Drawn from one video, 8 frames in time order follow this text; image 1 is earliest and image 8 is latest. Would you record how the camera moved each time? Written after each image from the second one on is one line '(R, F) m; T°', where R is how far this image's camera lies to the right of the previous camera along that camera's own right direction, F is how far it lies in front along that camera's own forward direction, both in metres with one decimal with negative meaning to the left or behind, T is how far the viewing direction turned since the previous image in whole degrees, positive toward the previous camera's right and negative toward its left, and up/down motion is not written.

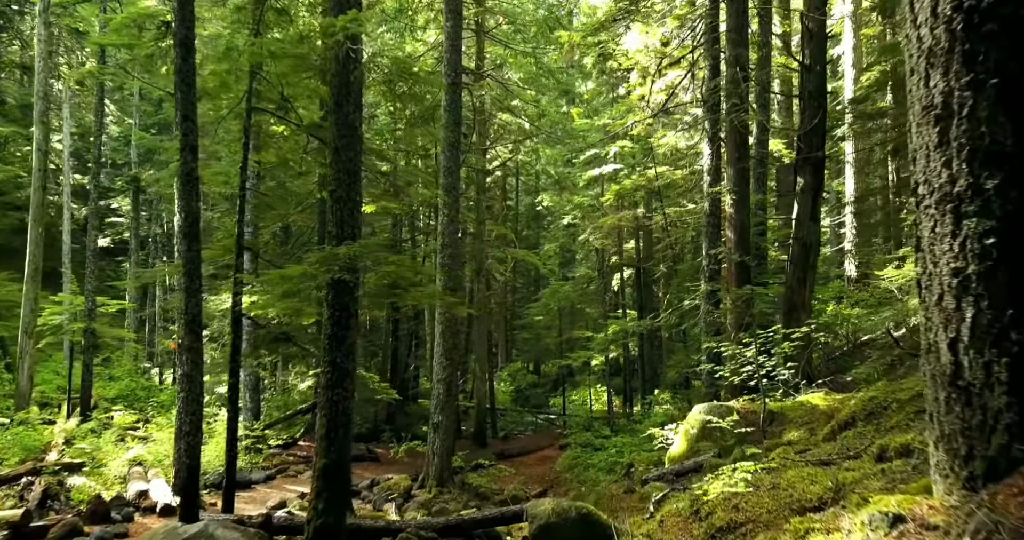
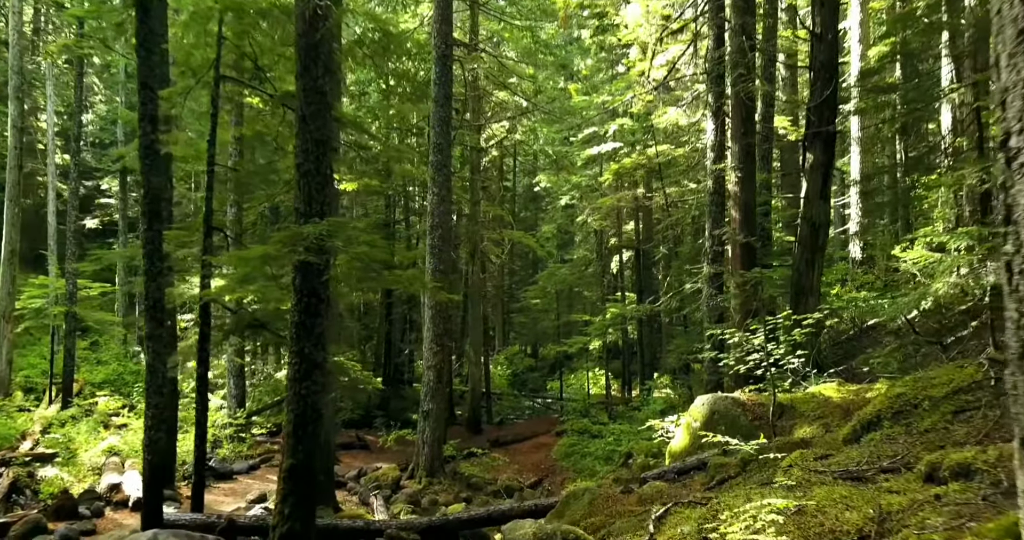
(+0.1, +0.6) m; 0°
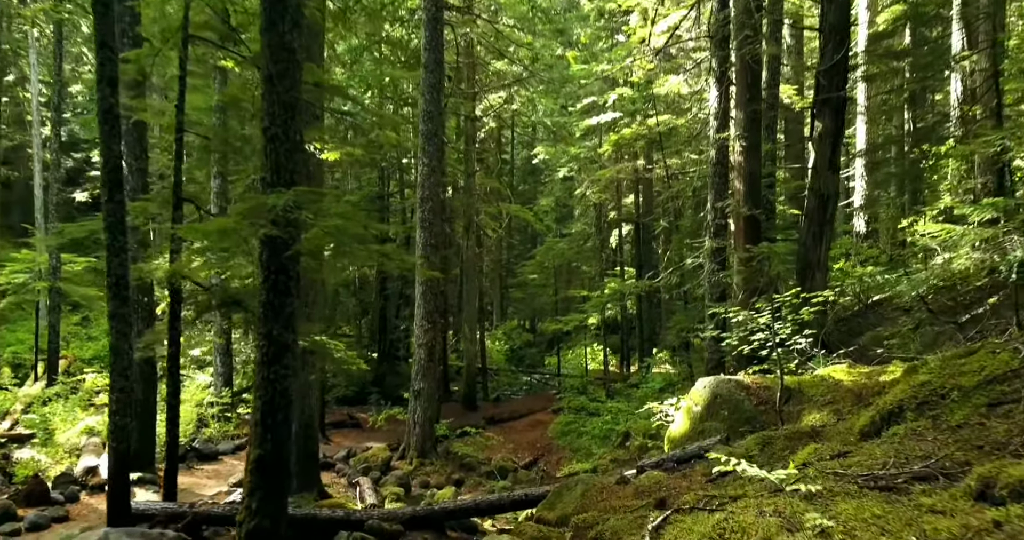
(+0.1, +0.5) m; 0°
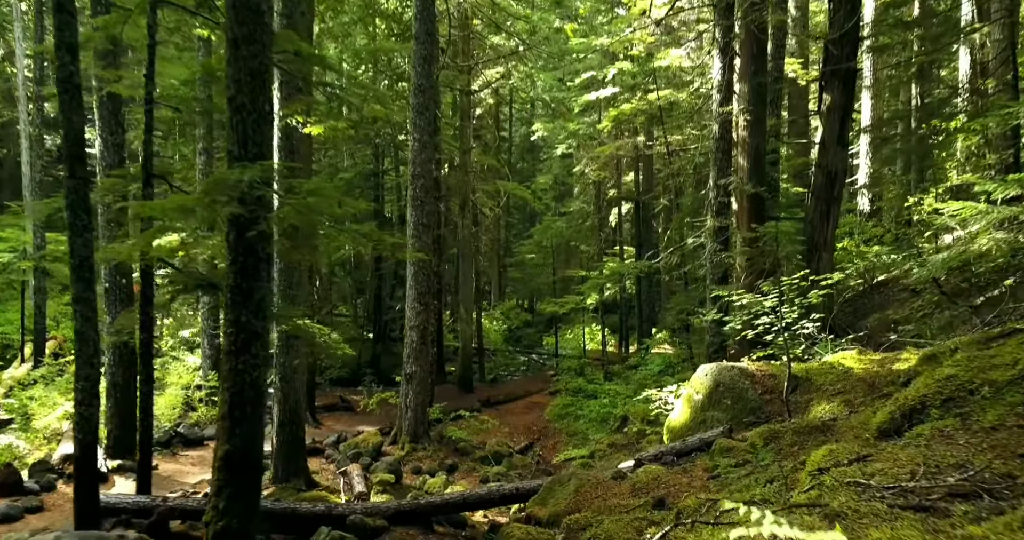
(+0.1, +0.4) m; 0°
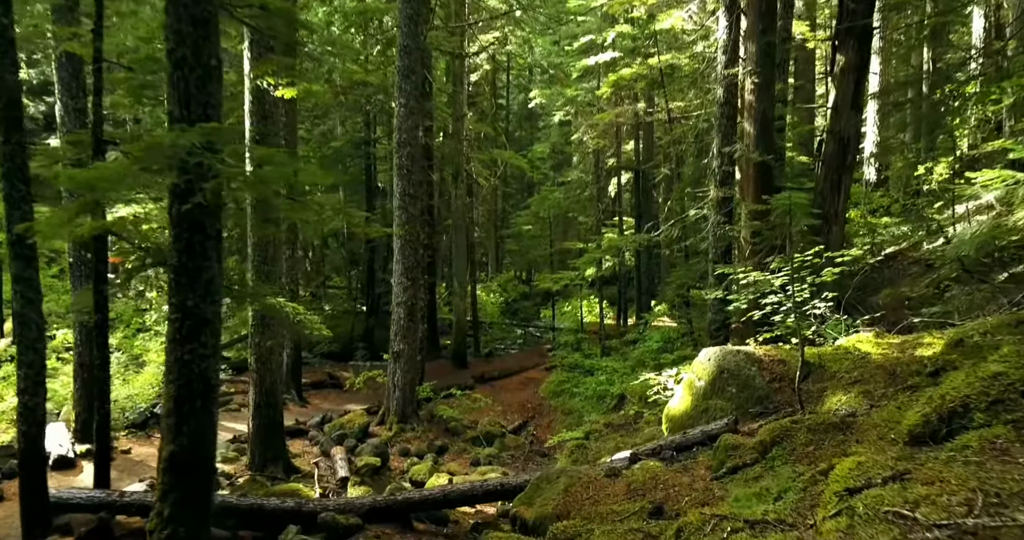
(+0.1, +0.6) m; 0°
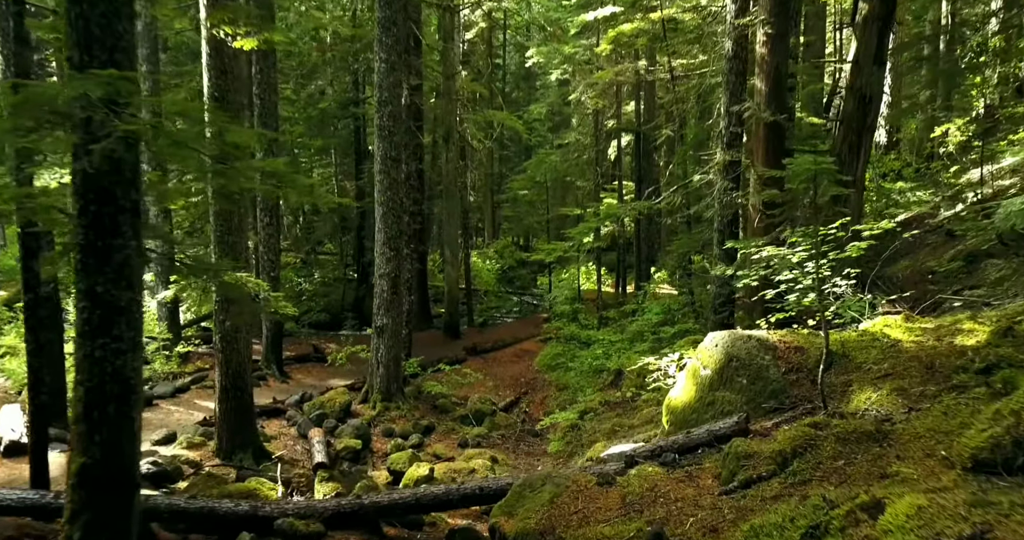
(+0.1, +0.7) m; 0°
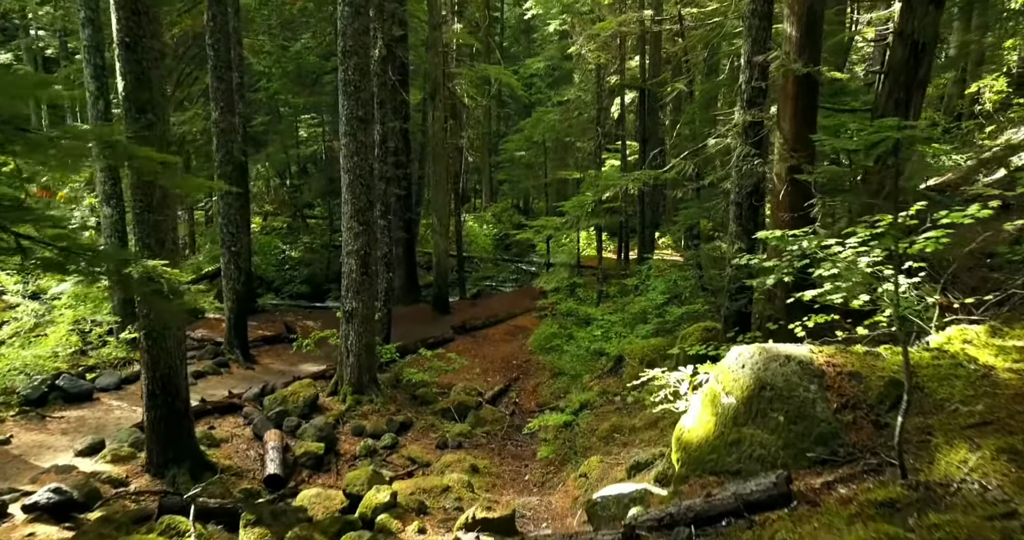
(+0.2, +1.2) m; 0°
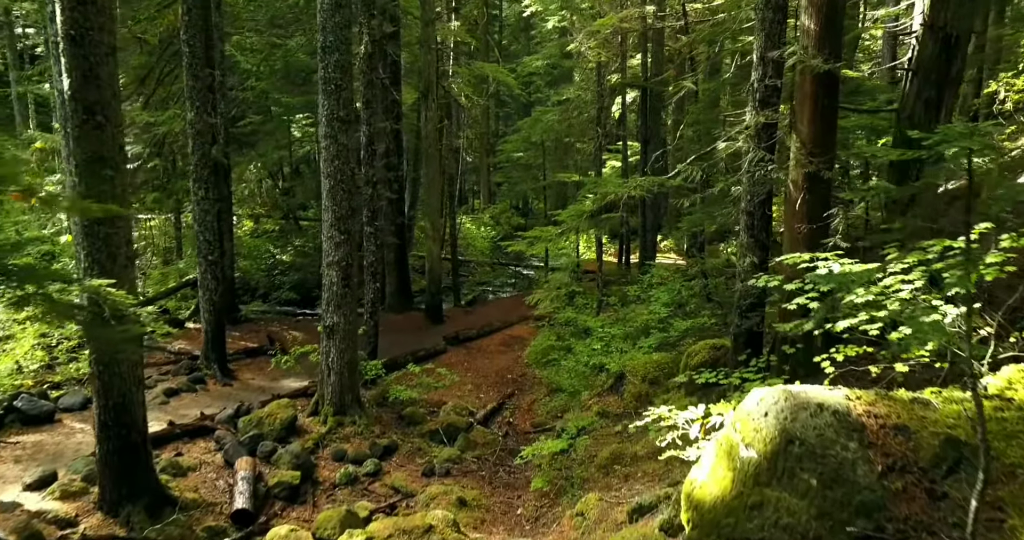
(+0.1, +0.6) m; 0°
